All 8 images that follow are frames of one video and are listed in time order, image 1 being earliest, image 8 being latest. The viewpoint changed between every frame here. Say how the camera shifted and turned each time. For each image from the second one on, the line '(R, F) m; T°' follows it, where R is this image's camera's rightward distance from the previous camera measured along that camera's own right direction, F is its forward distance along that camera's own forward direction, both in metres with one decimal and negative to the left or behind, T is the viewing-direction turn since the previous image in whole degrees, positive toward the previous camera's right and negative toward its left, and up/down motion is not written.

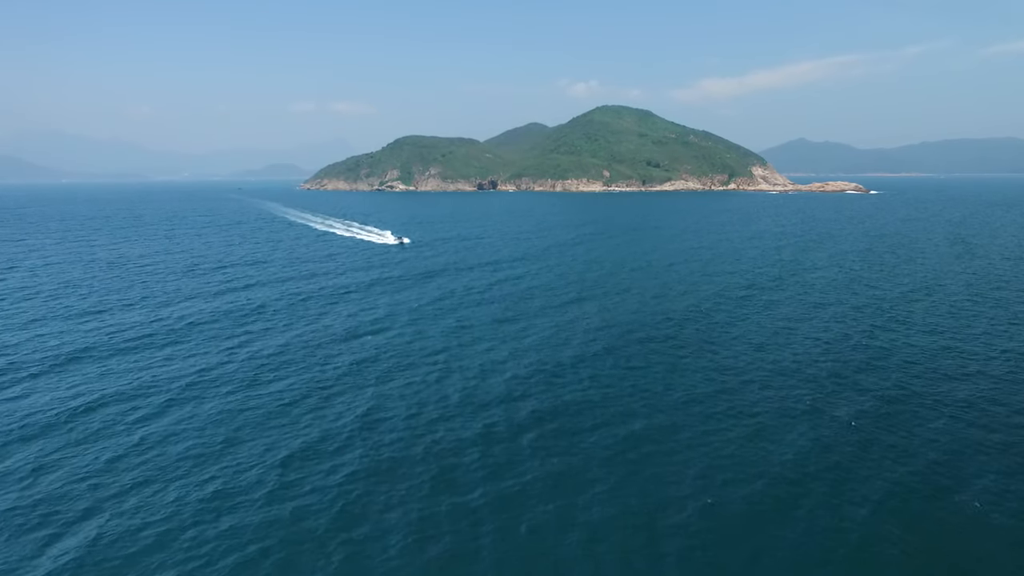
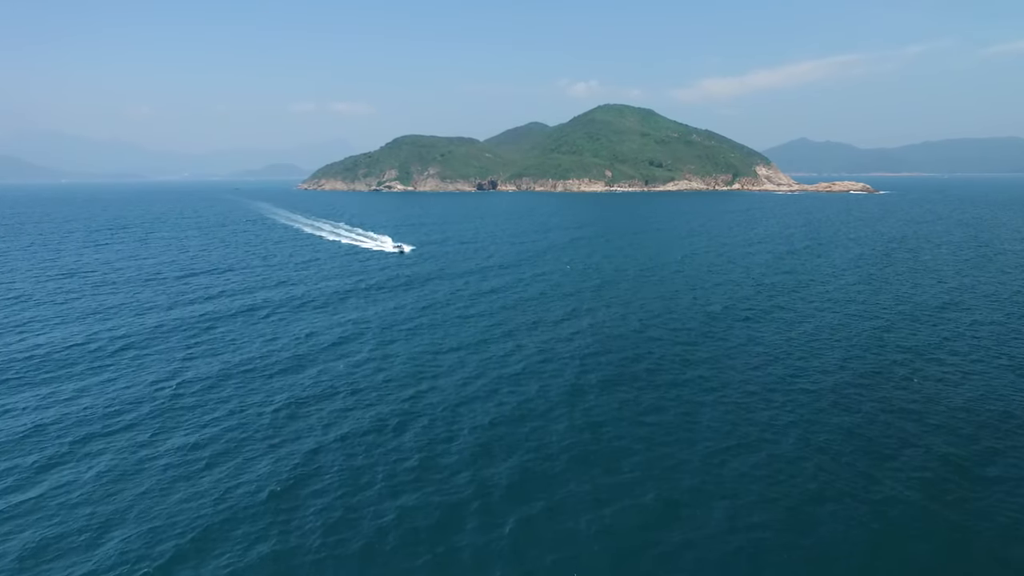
(+1.5, +10.9) m; 0°
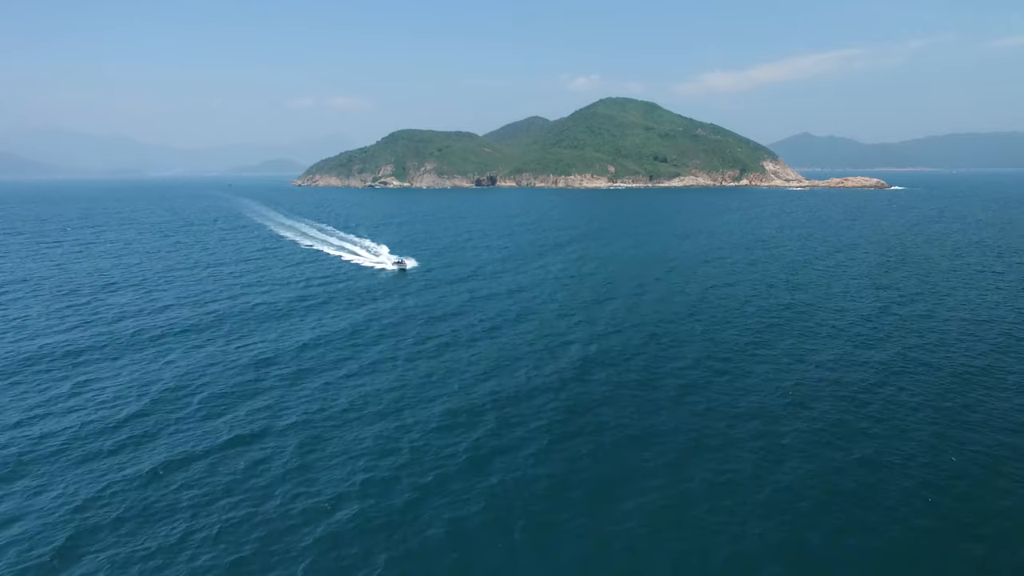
(+2.9, +20.2) m; 0°
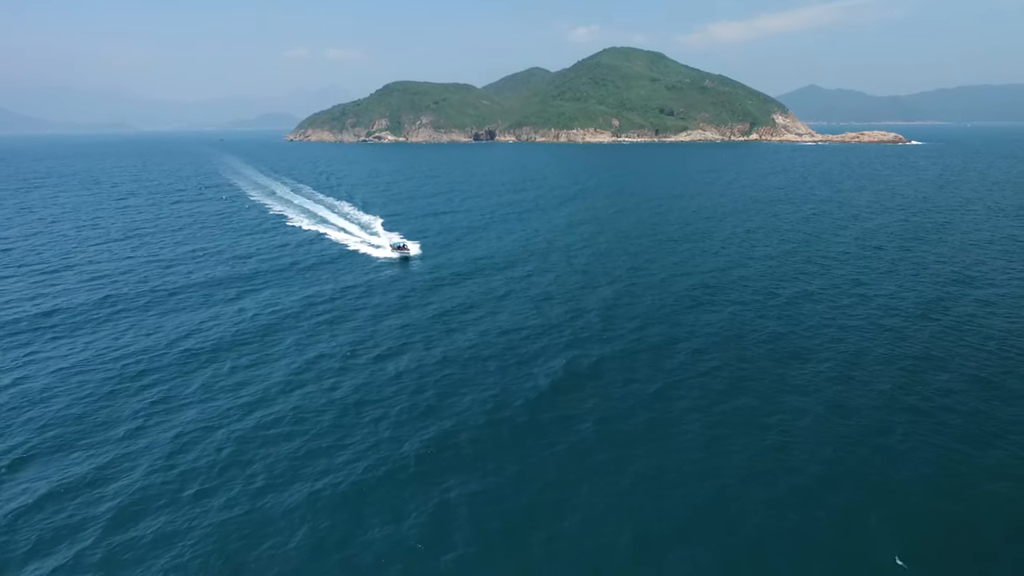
(+2.6, +17.4) m; 0°
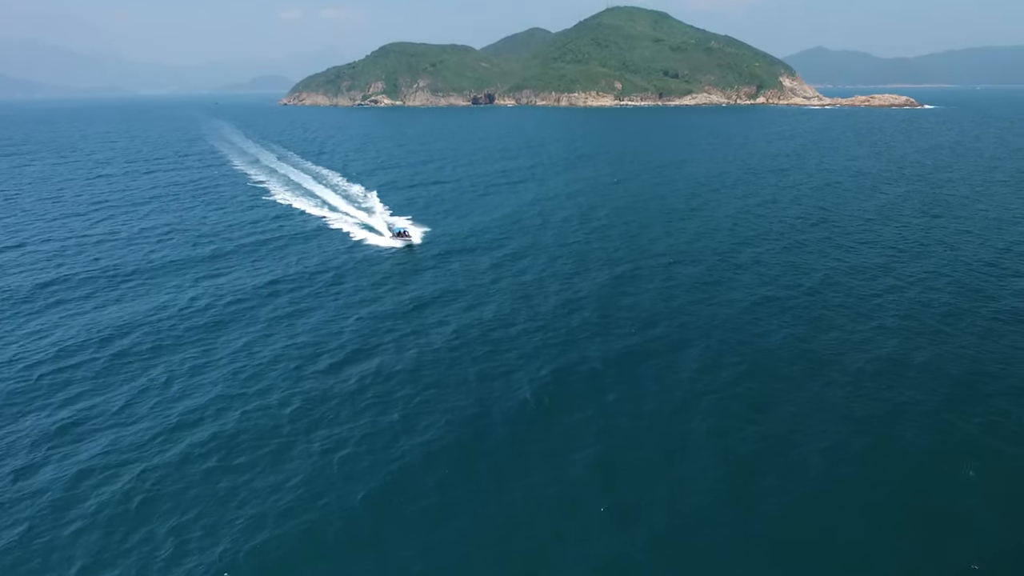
(+1.1, +8.2) m; 0°
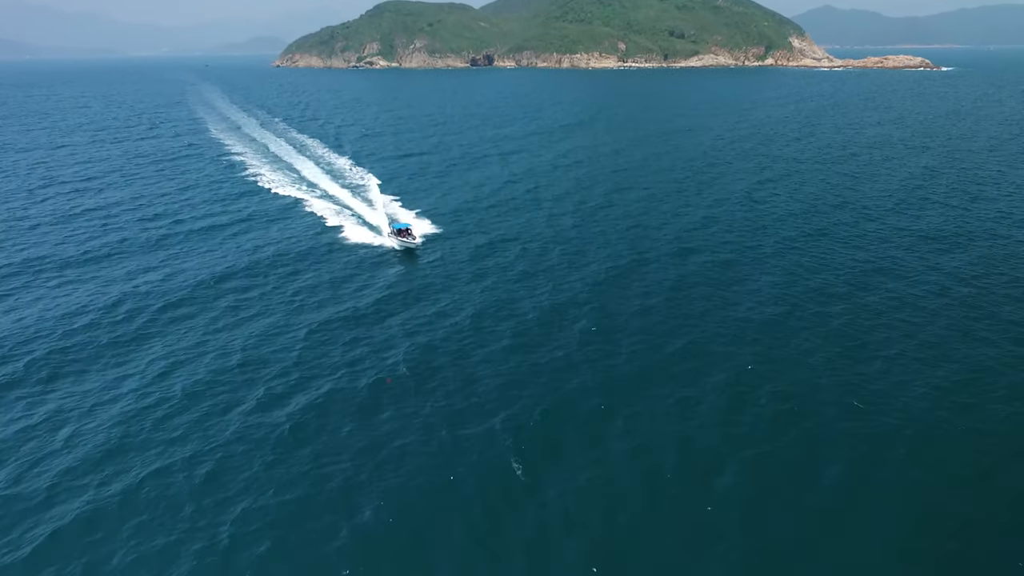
(+1.2, +9.8) m; 0°
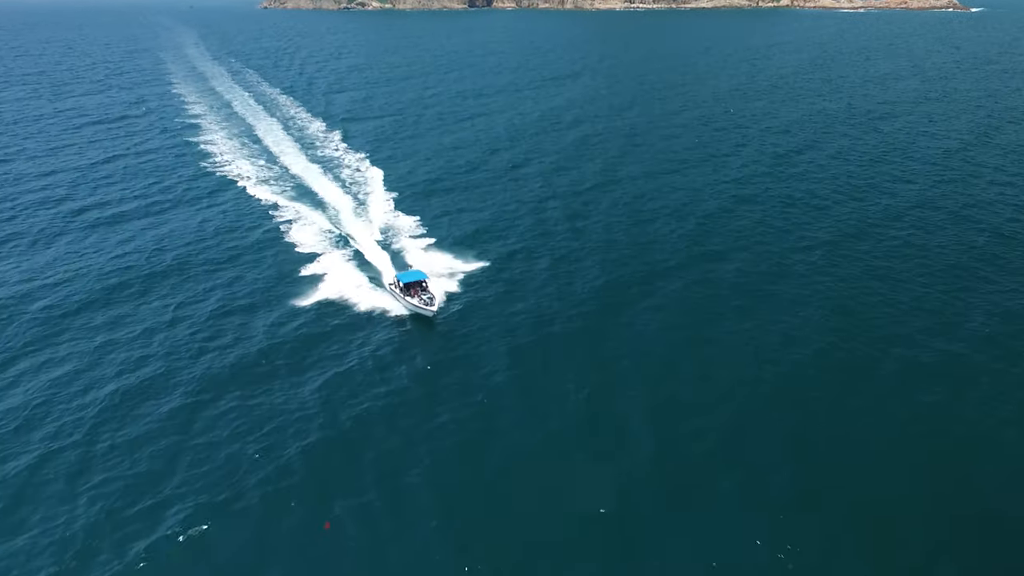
(+1.8, +14.5) m; 0°
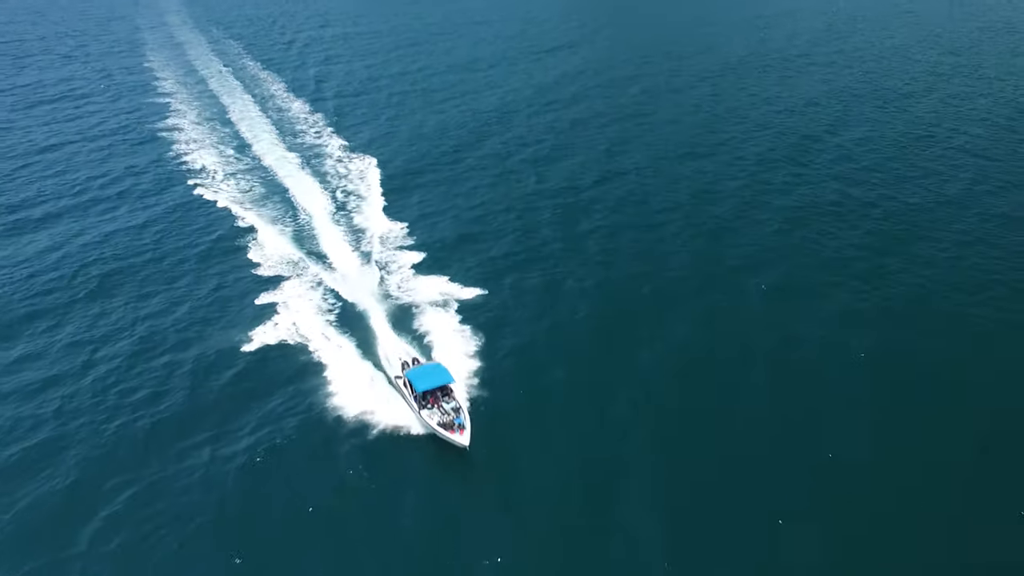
(+0.7, +7.9) m; 0°
